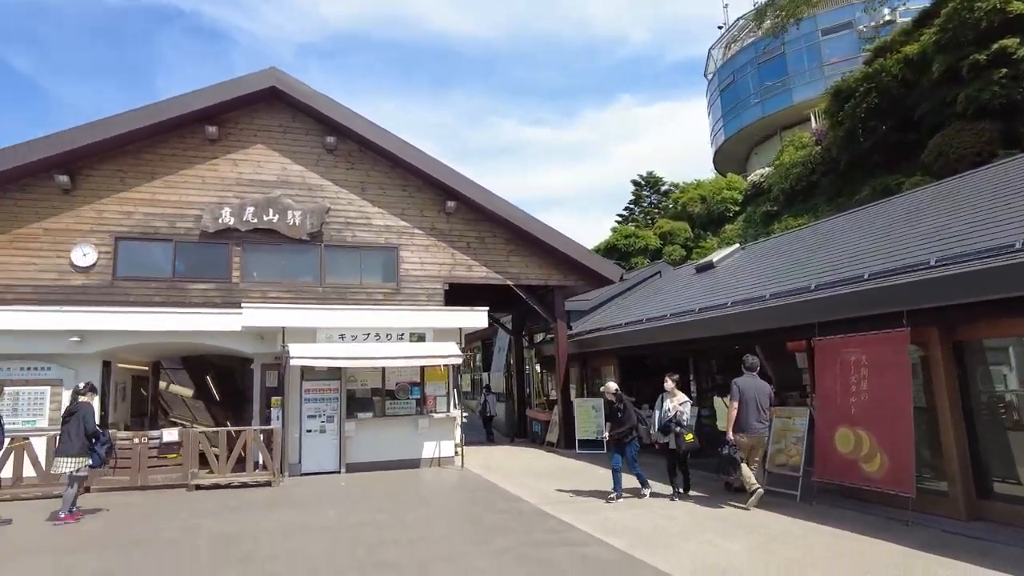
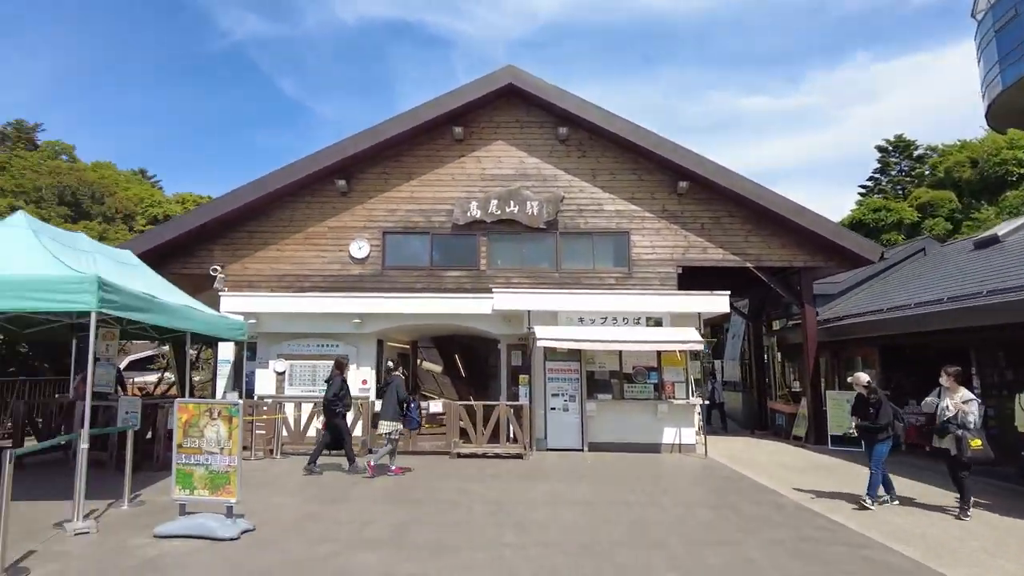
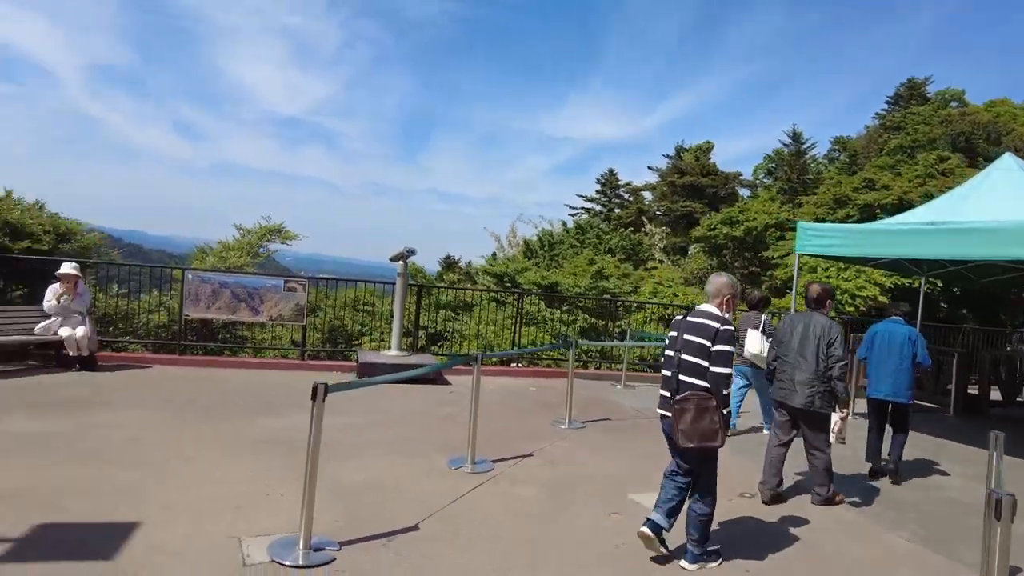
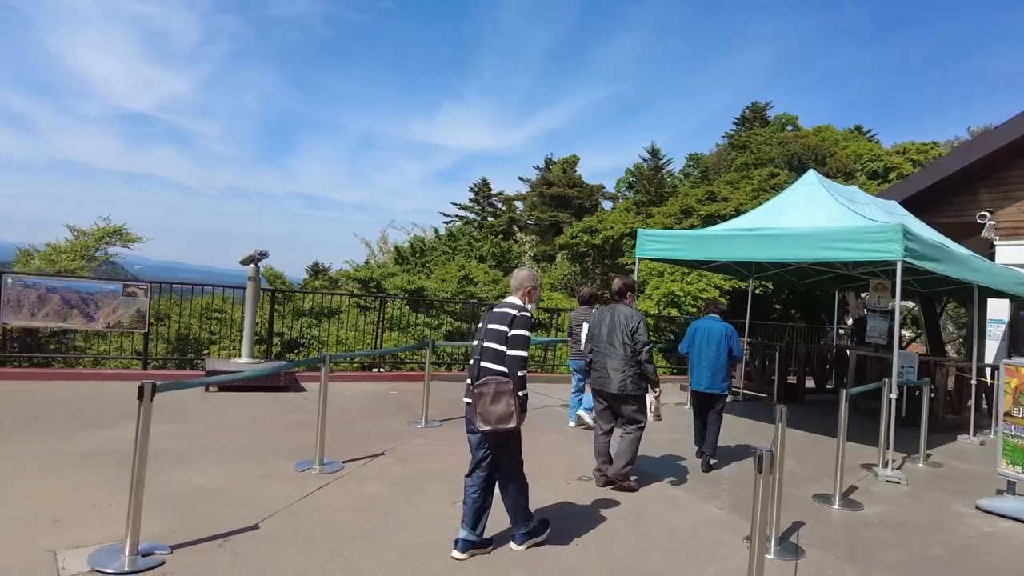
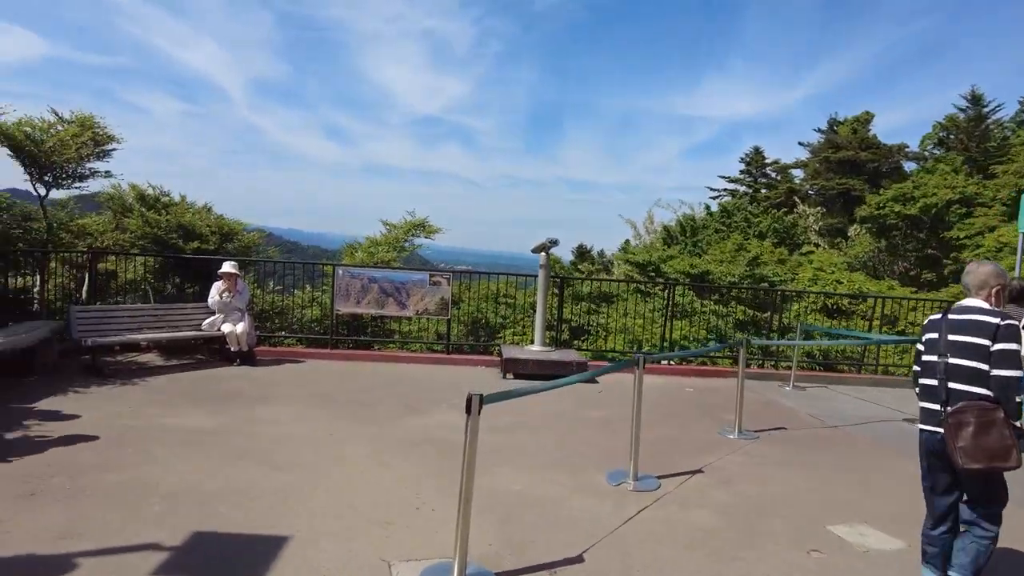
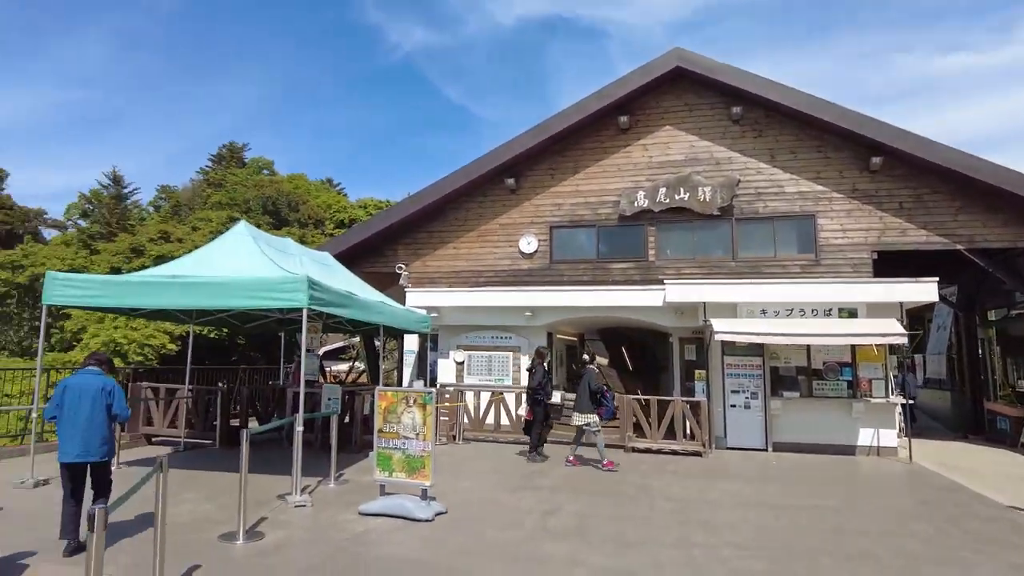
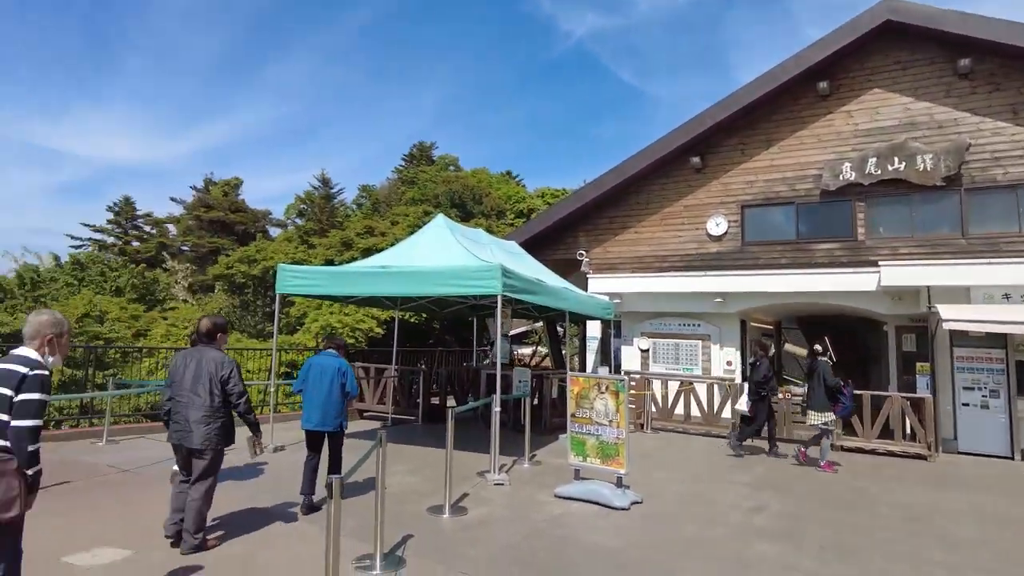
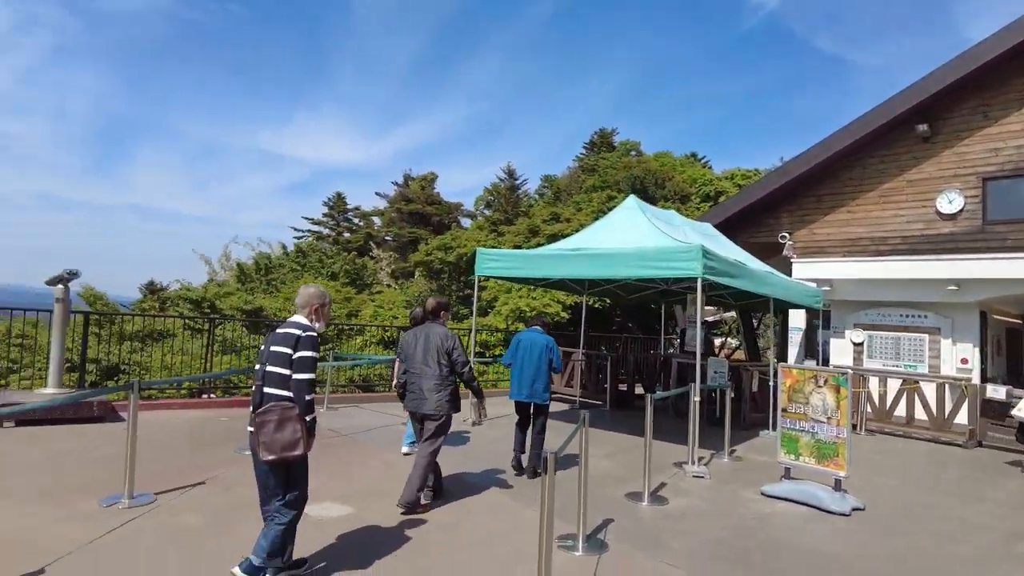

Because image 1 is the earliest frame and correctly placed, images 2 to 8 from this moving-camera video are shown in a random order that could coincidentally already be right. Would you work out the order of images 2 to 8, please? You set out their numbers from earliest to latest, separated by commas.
2, 6, 7, 8, 4, 3, 5
